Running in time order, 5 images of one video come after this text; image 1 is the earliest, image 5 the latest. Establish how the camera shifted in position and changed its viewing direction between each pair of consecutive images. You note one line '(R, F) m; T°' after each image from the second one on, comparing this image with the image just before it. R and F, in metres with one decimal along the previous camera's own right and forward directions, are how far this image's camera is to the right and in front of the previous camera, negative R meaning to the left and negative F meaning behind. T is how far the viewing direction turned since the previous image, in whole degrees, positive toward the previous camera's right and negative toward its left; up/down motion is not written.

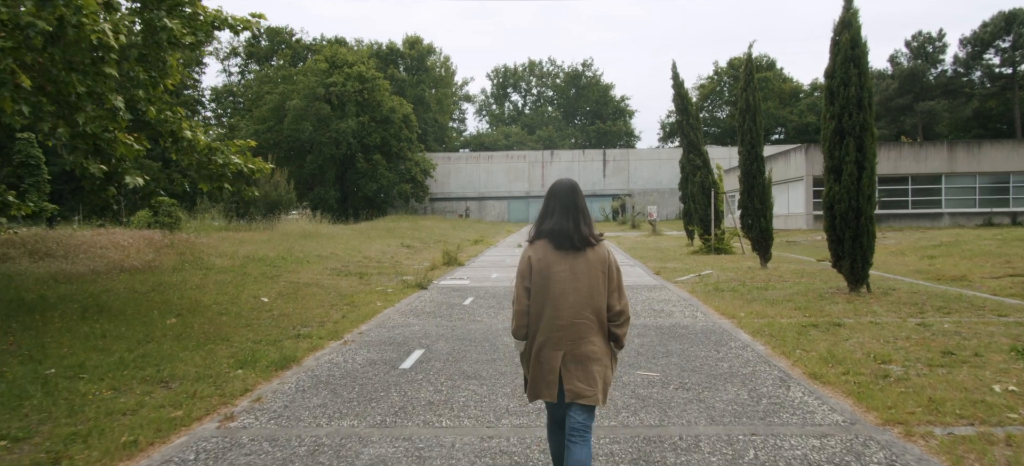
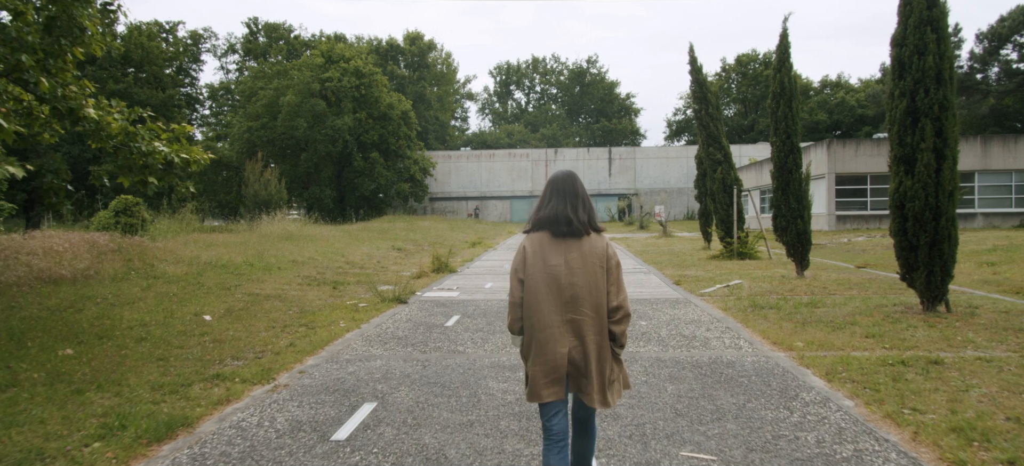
(+0.2, +2.0) m; 0°
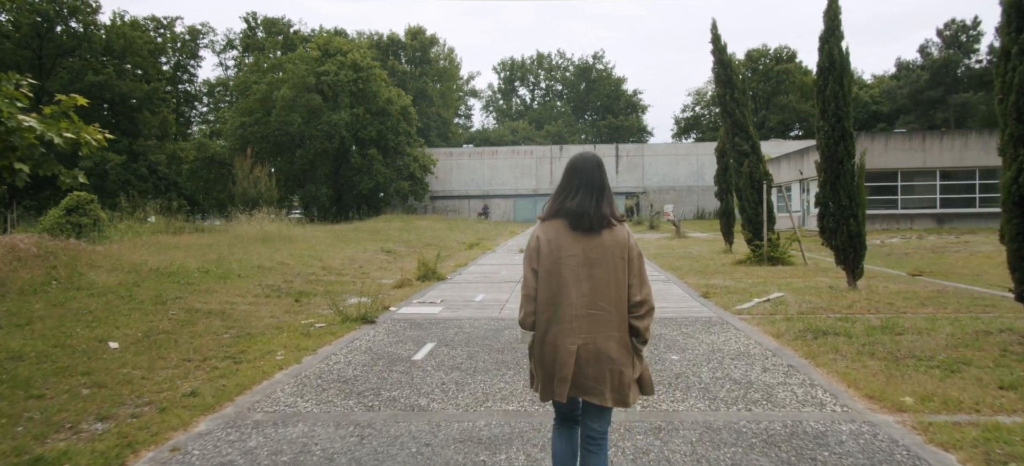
(+0.2, +2.1) m; -1°
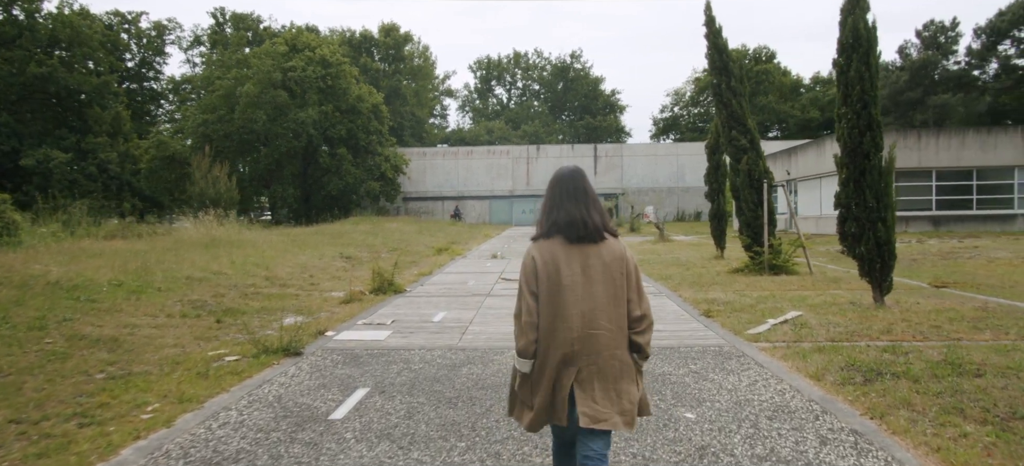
(+0.2, +1.8) m; +2°
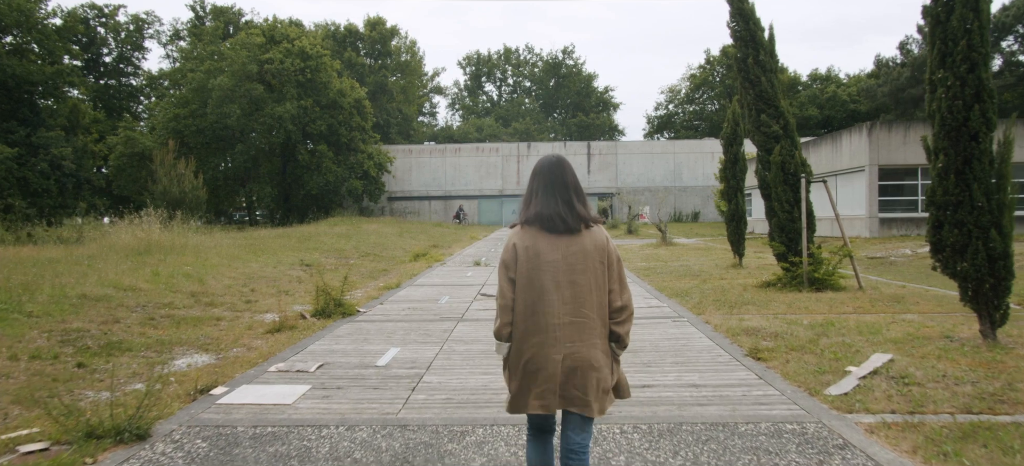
(+0.2, +2.6) m; +1°
